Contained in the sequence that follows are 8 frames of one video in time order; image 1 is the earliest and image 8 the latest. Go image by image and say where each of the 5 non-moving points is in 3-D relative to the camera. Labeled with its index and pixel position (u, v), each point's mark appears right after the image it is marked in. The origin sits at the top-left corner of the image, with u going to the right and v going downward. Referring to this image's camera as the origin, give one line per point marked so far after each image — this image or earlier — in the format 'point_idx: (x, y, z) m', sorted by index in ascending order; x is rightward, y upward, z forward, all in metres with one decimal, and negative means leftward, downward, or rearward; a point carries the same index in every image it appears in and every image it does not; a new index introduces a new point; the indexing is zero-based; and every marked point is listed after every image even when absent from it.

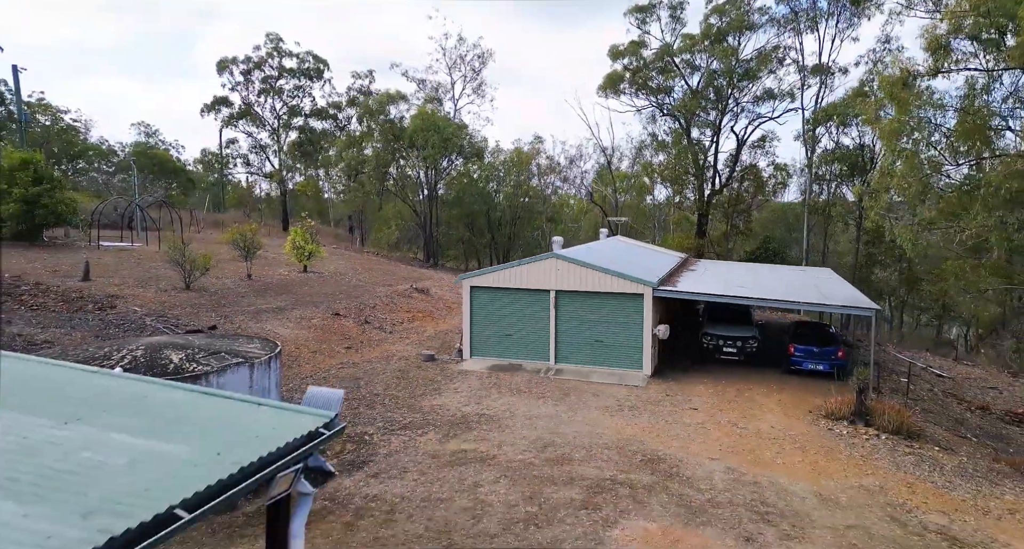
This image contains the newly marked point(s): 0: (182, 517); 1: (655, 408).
0: (-1.3, -0.9, +2.6) m
1: (+3.0, -2.8, +13.5) m
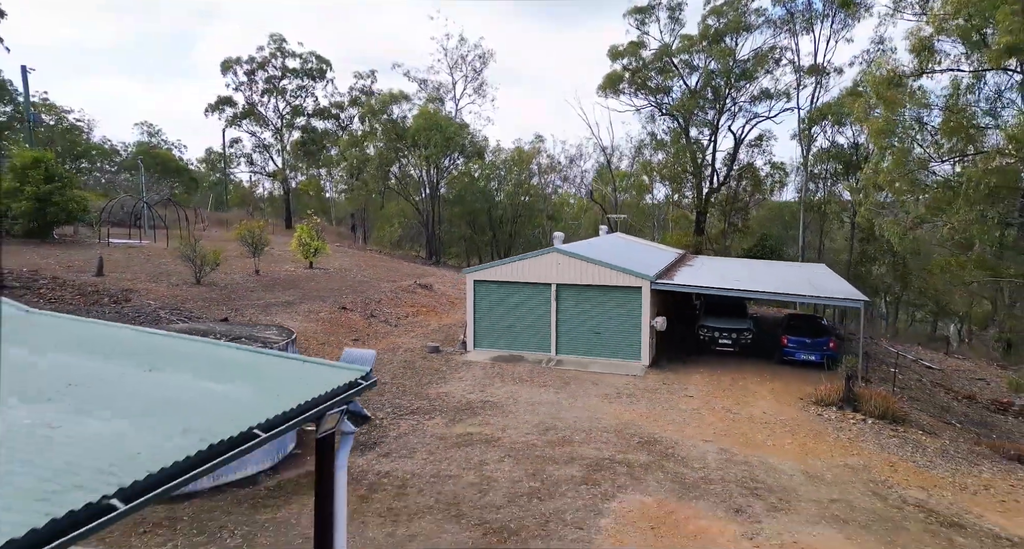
0: (-1.2, -0.7, +3.2) m
1: (+3.1, -2.7, +14.0) m
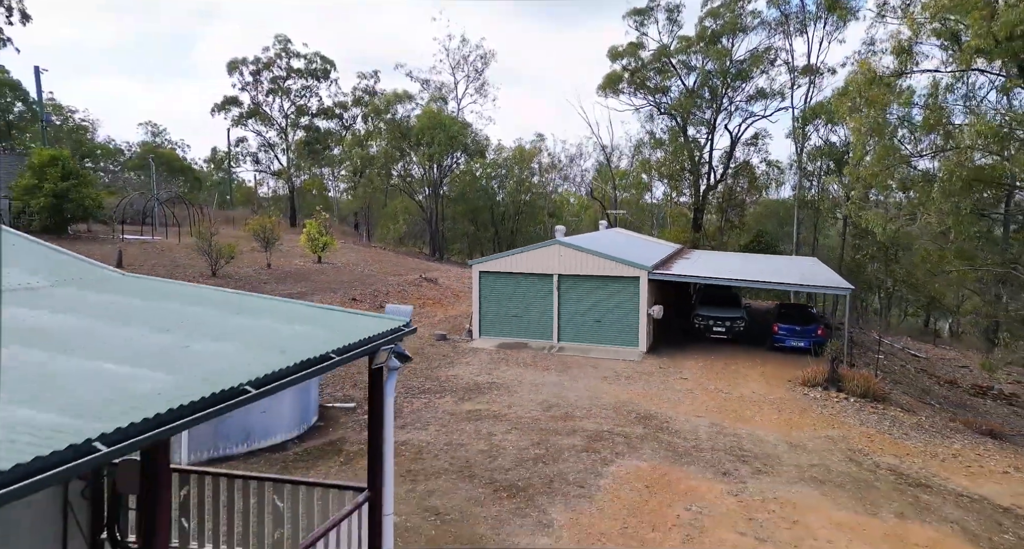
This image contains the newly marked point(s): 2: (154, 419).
0: (-1.1, -0.5, +4.0) m
1: (+3.2, -2.4, +14.9) m
2: (-1.6, -0.6, +2.7) m
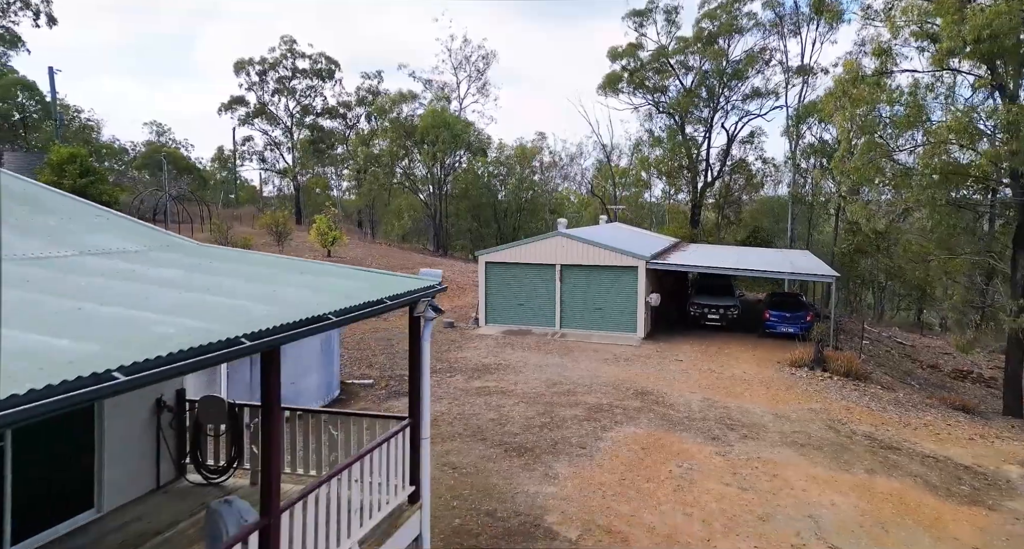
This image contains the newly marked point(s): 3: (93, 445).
0: (-1.0, -0.2, +5.0) m
1: (+3.4, -2.1, +15.9) m
2: (-1.4, -0.3, +3.7) m
3: (-3.3, -1.4, +4.8) m
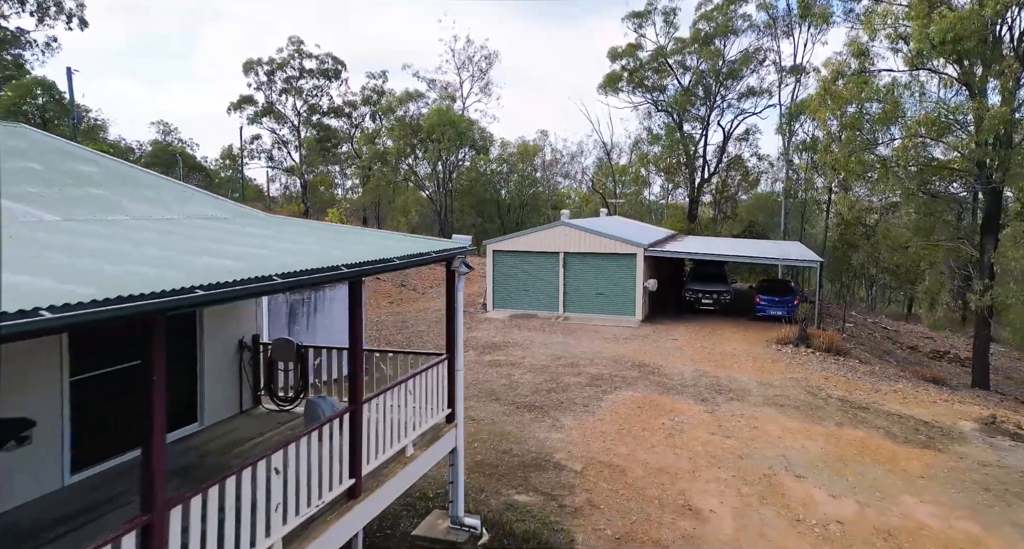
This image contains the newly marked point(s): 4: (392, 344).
0: (-0.8, +0.2, +6.2) m
1: (+3.6, -1.7, +17.1) m
2: (-1.2, +0.1, +4.9) m
3: (-3.1, -1.0, +6.1) m
4: (-3.0, -1.7, +15.9) m
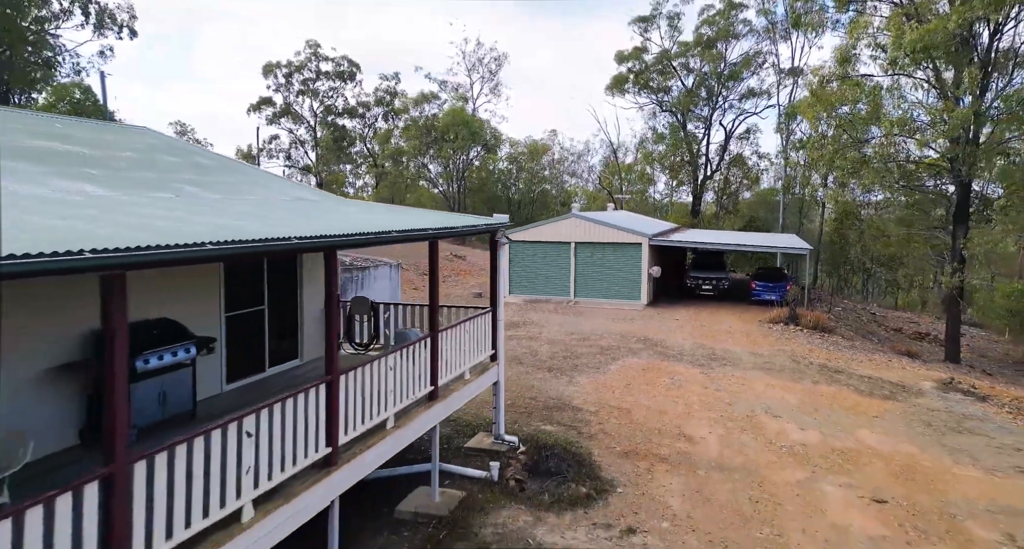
0: (-0.4, +0.6, +8.0) m
1: (+4.0, -1.3, +18.8) m
2: (-0.9, +0.5, +6.7) m
3: (-2.7, -0.6, +7.9) m
4: (-2.5, -1.3, +17.7) m
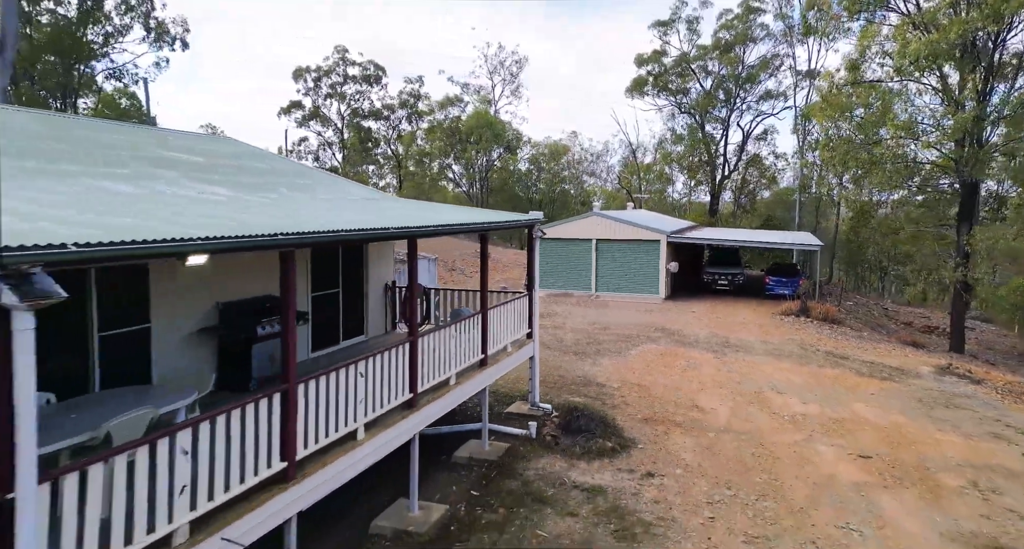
0: (+0.1, +0.7, +9.3) m
1: (+4.9, -1.2, +20.0) m
2: (-0.4, +0.6, +8.0) m
3: (-2.2, -0.5, +9.2) m
4: (-1.7, -1.1, +19.1) m
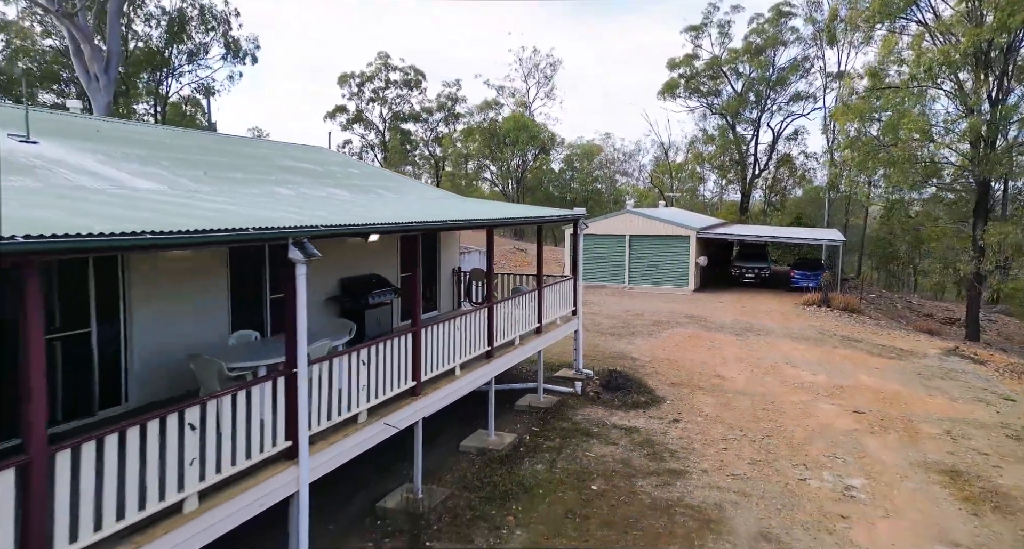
0: (+1.0, +1.0, +11.1) m
1: (+6.2, -0.9, +21.5) m
2: (+0.4, +0.9, +9.8) m
3: (-1.3, -0.2, +11.1) m
4: (-0.4, -0.9, +20.9) m
